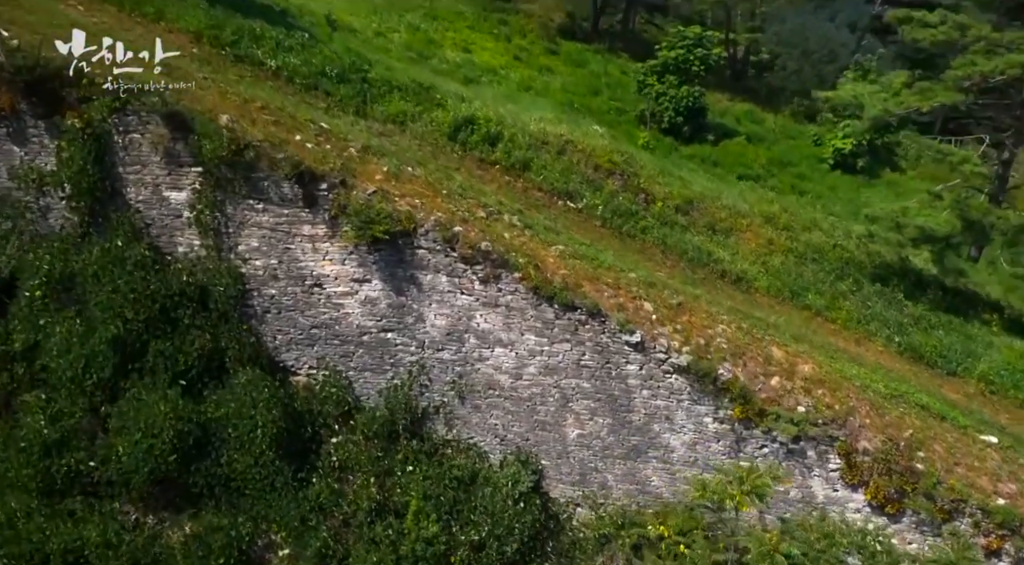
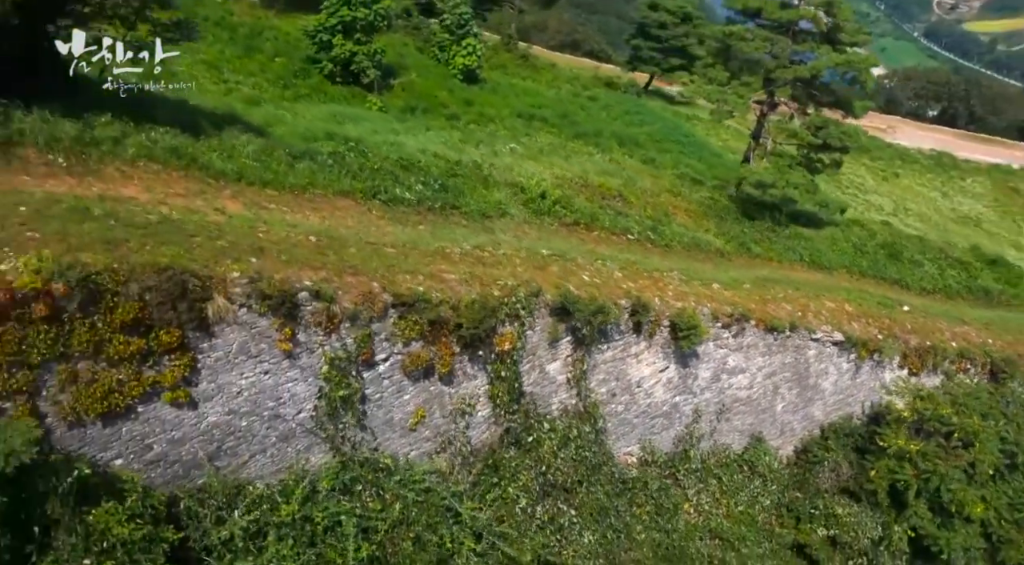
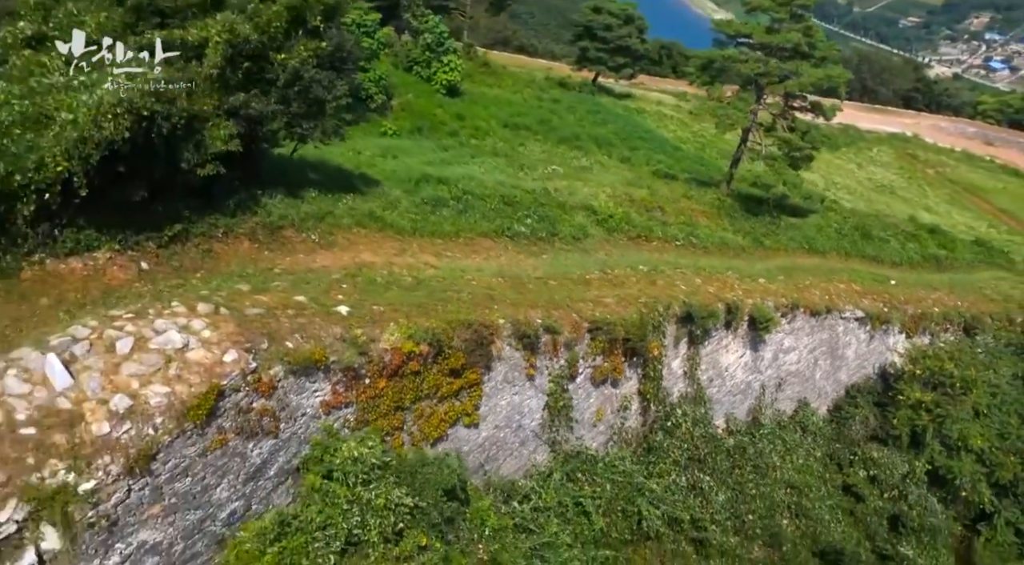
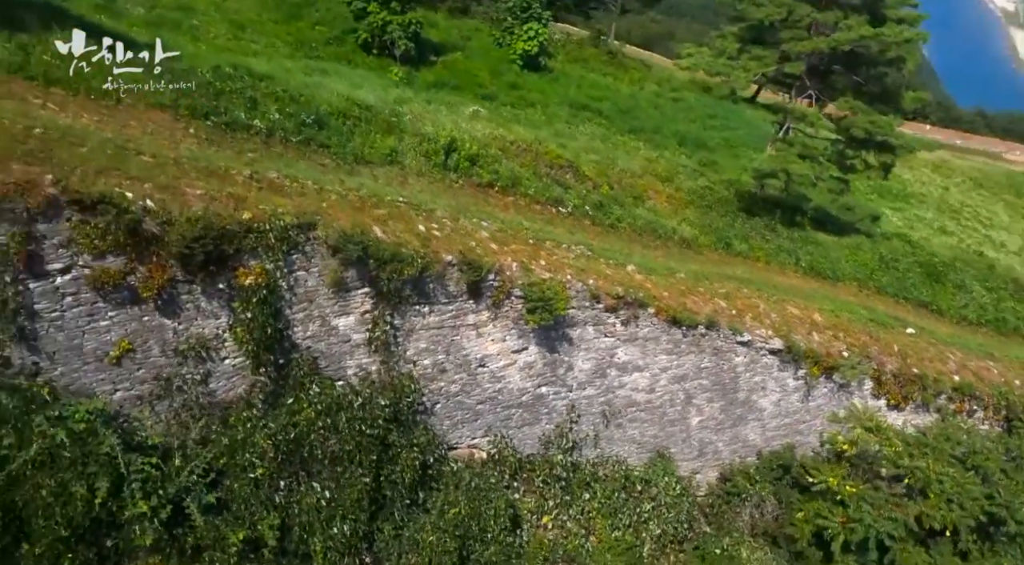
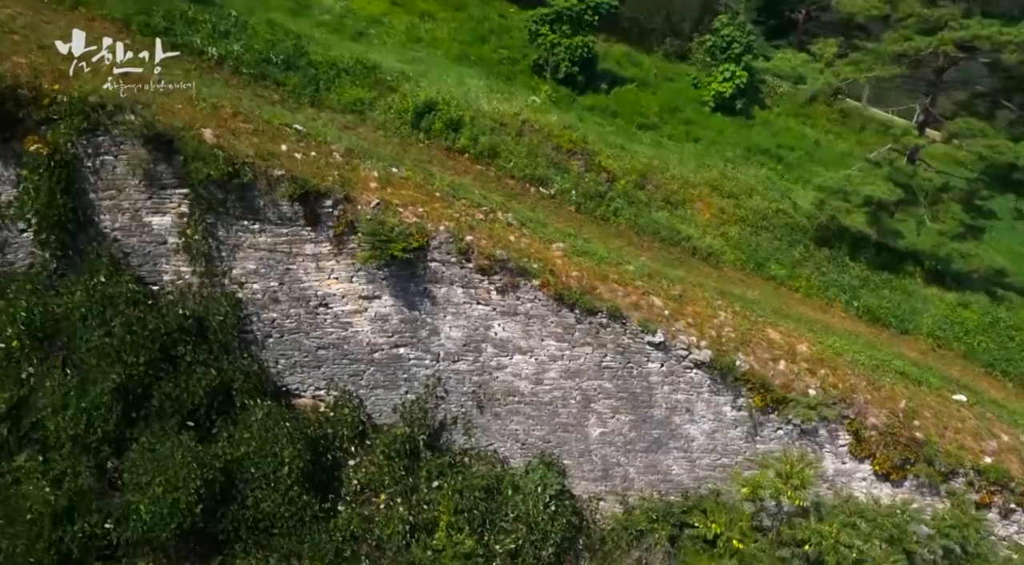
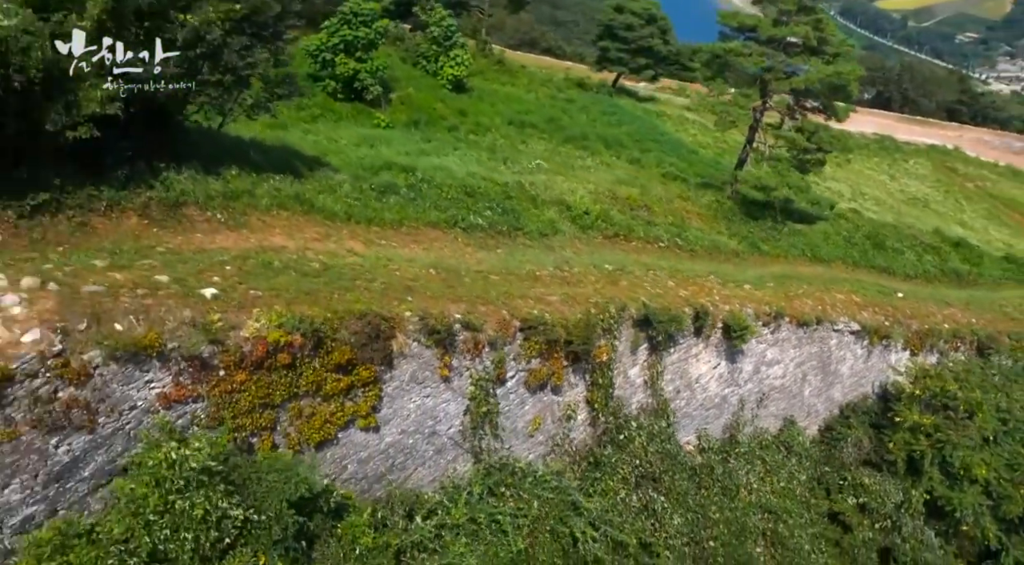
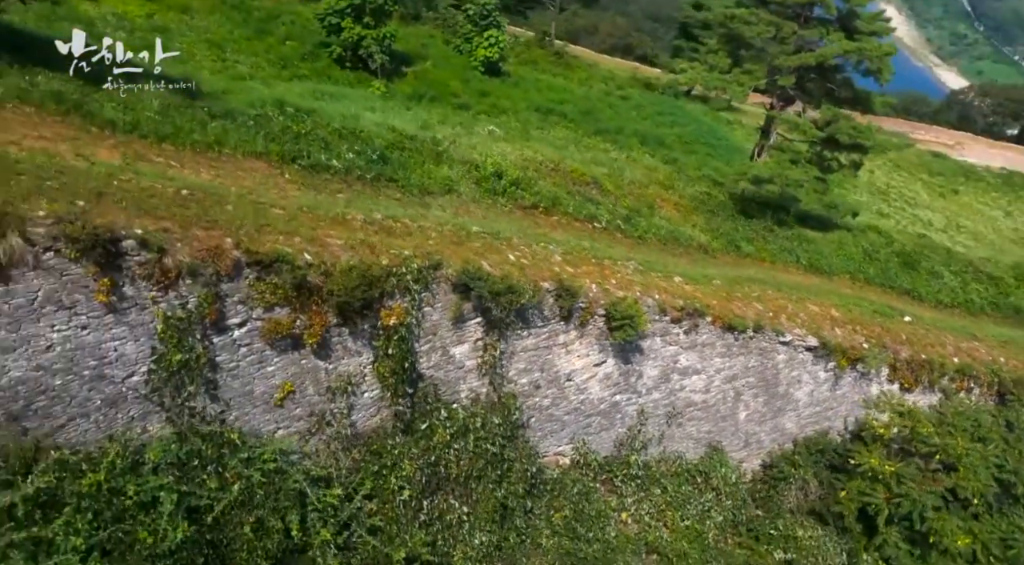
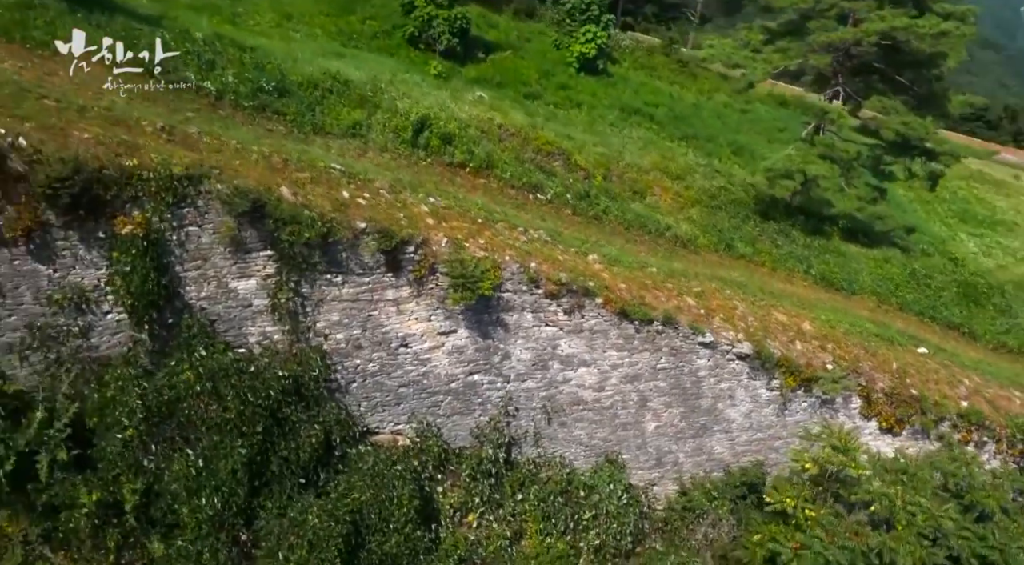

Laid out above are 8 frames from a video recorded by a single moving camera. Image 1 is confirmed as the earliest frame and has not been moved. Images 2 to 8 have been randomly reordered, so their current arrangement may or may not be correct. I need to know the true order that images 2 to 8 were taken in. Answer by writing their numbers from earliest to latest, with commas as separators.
5, 8, 4, 7, 2, 6, 3
